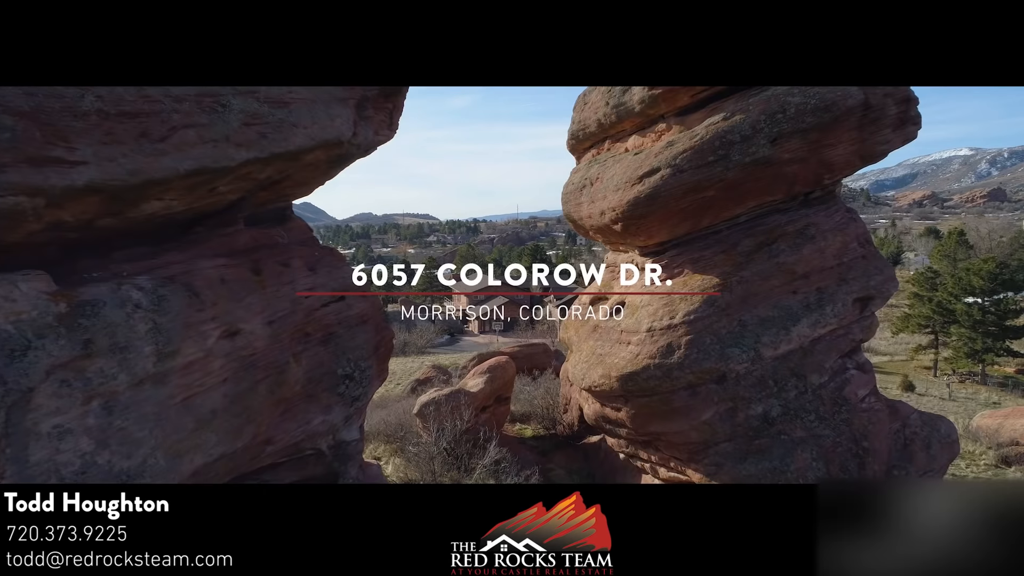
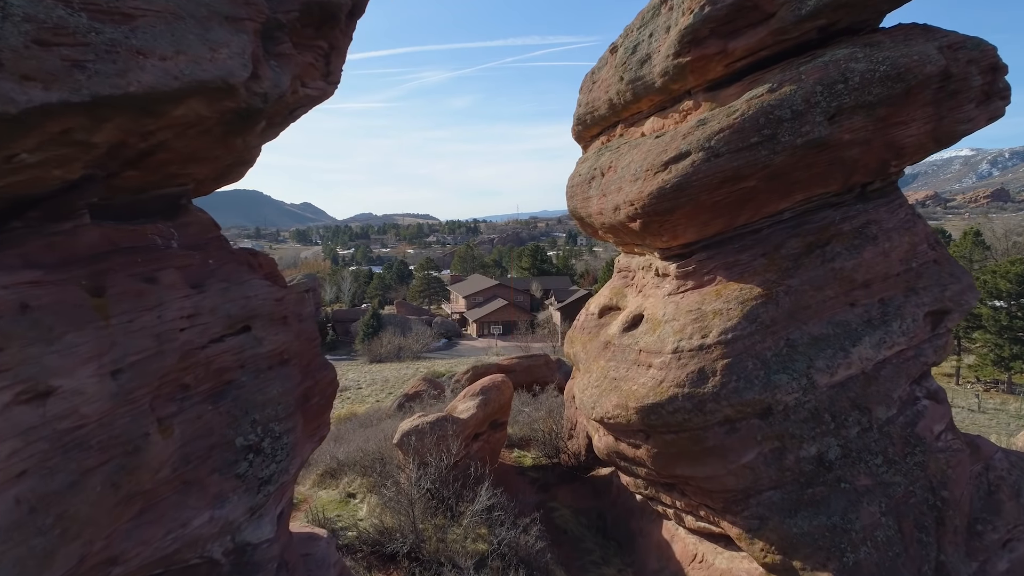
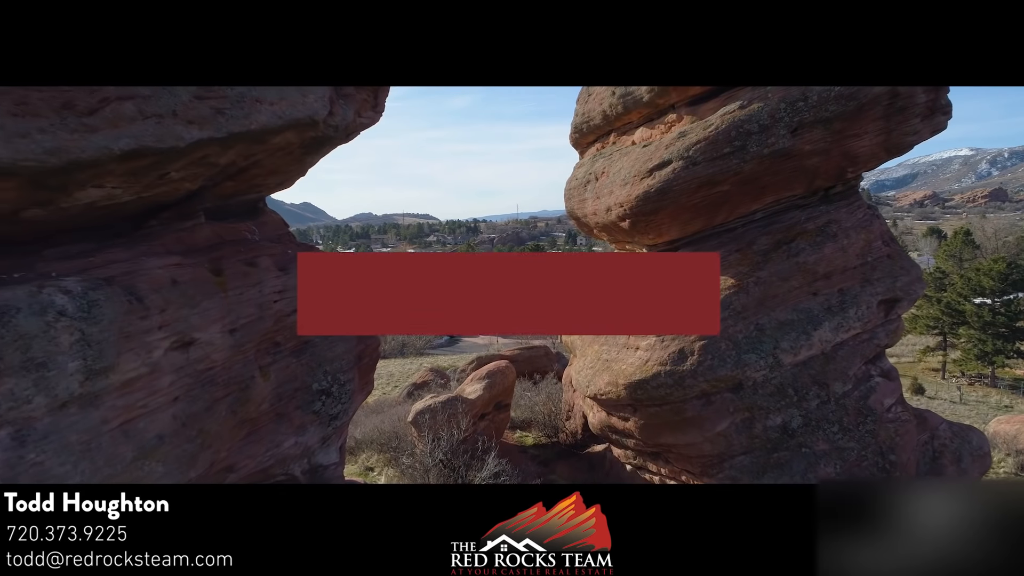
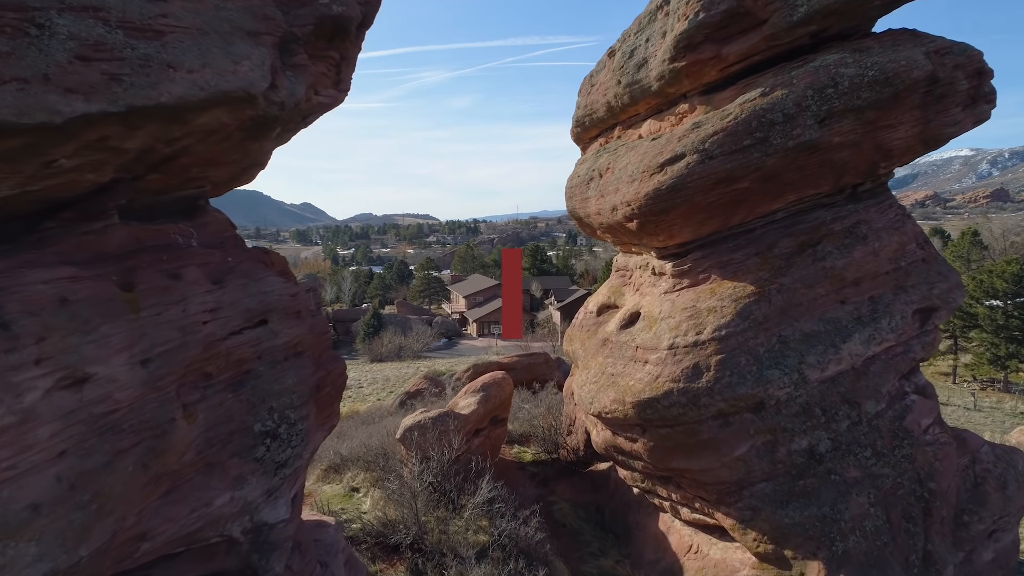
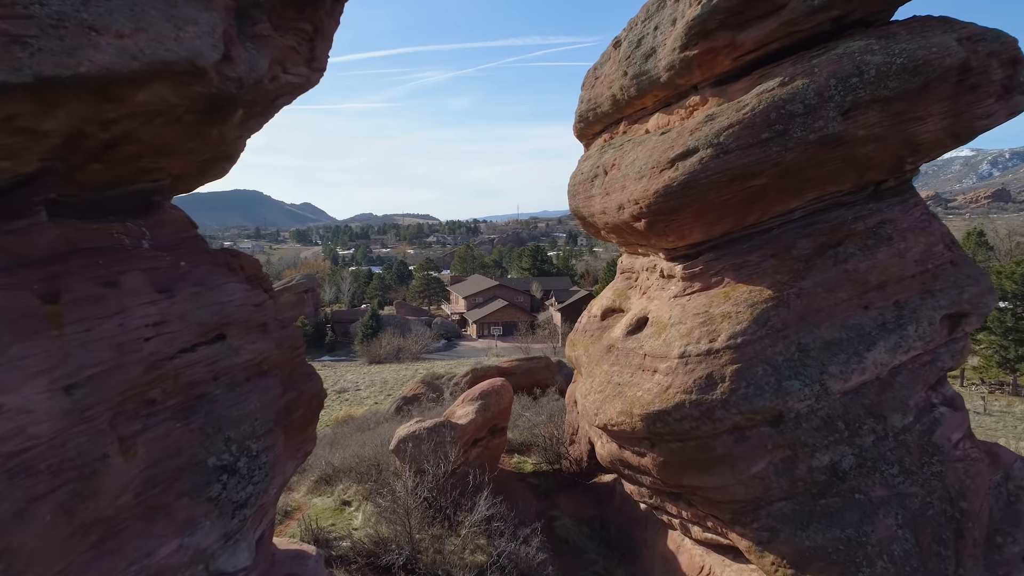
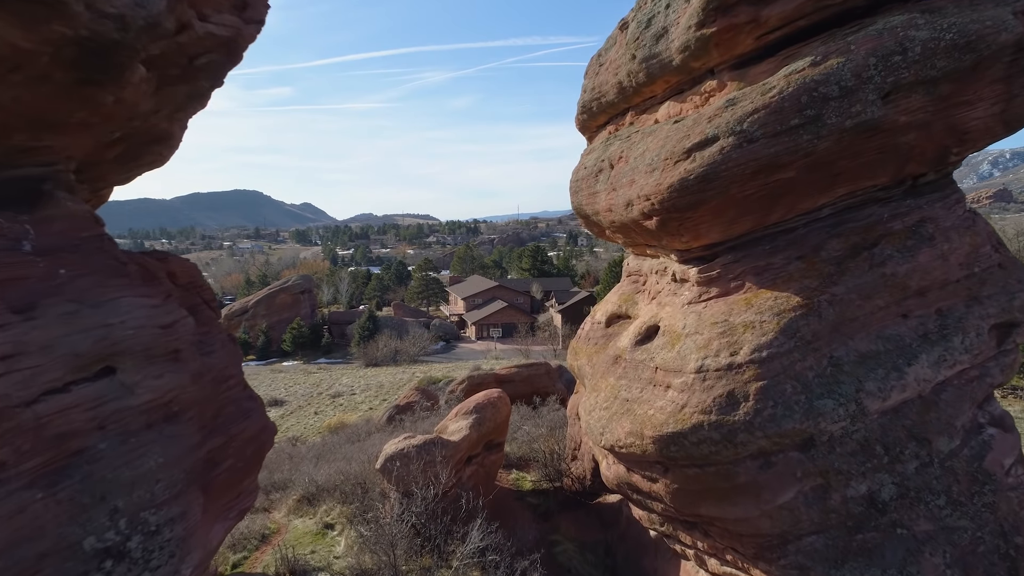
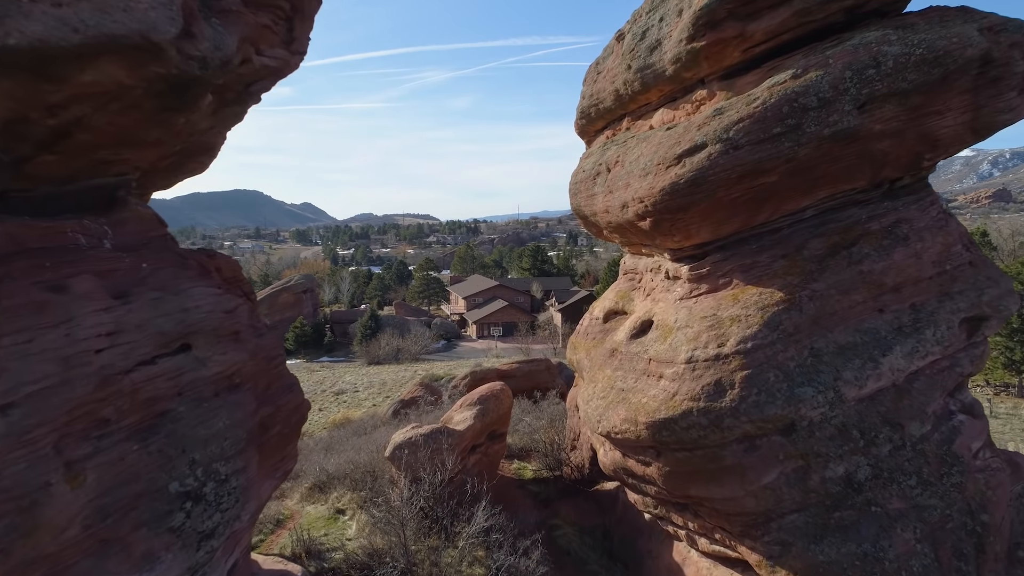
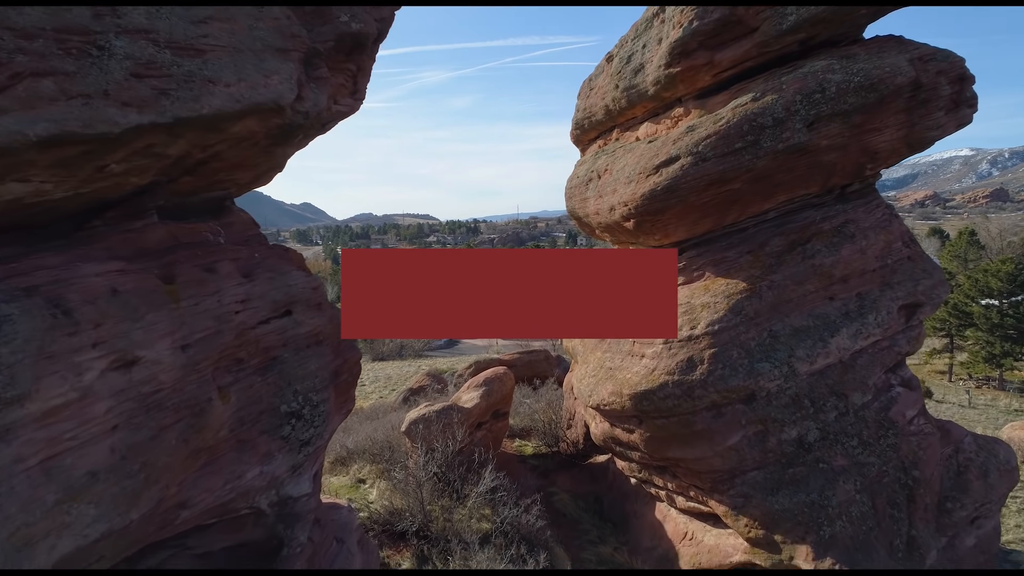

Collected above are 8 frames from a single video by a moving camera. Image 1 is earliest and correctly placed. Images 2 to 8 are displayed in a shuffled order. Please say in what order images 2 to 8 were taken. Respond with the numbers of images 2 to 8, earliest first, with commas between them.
3, 8, 4, 2, 5, 7, 6
